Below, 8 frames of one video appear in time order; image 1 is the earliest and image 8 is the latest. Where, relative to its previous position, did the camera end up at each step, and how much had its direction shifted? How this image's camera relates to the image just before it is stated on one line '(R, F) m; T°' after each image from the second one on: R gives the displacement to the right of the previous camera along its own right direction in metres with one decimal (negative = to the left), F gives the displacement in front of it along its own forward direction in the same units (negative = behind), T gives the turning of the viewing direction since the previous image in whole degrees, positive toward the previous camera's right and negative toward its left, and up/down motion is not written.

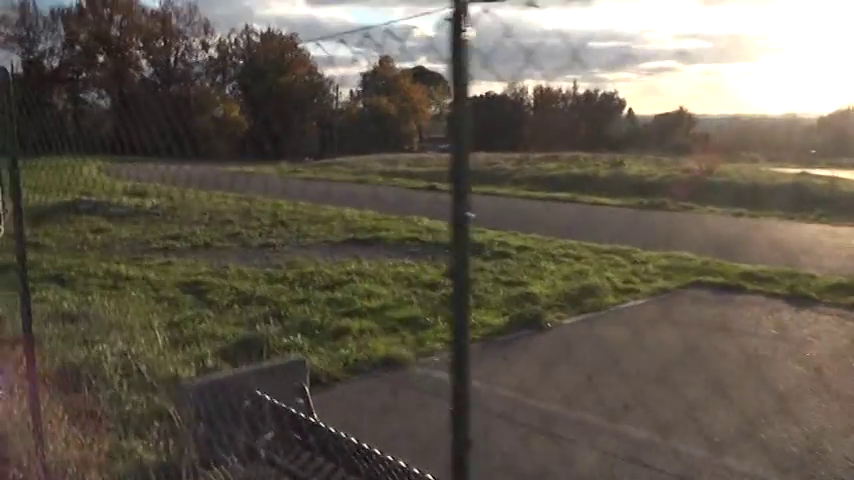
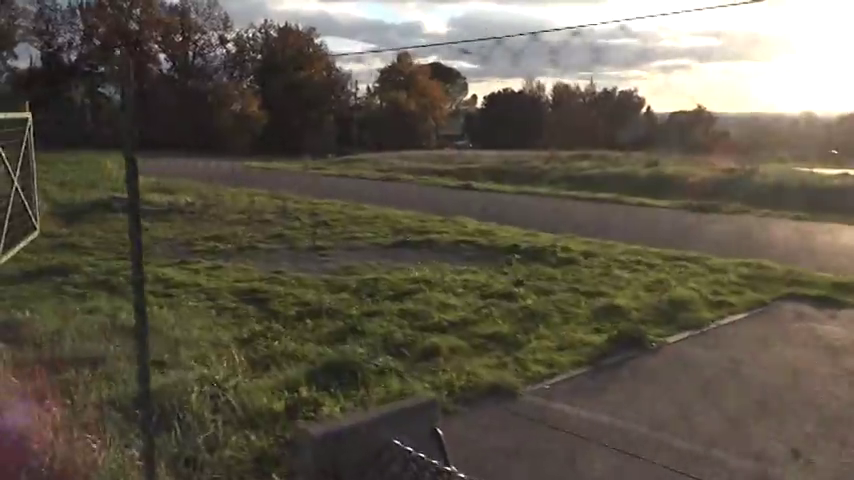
(-0.8, +0.7) m; -1°
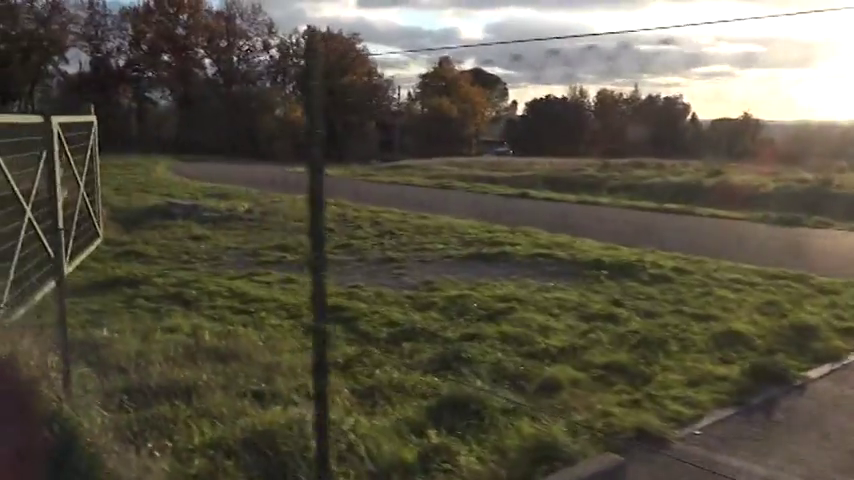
(-0.7, +0.6) m; -3°
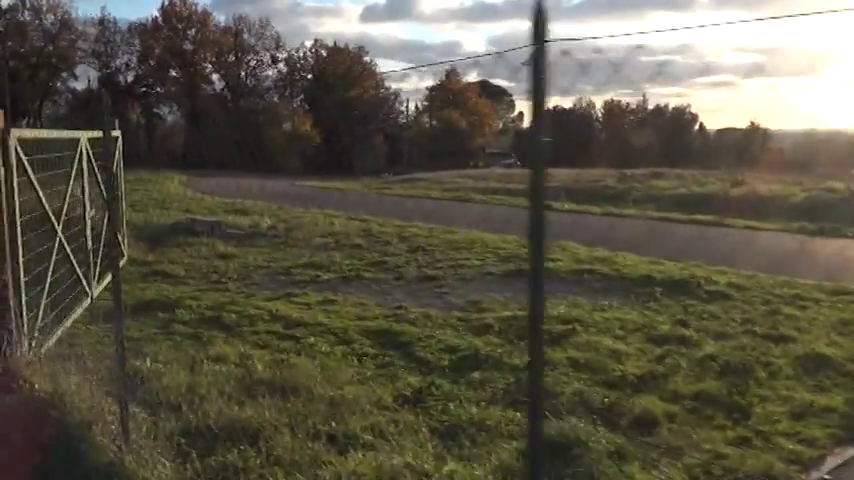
(-0.5, +0.5) m; 0°
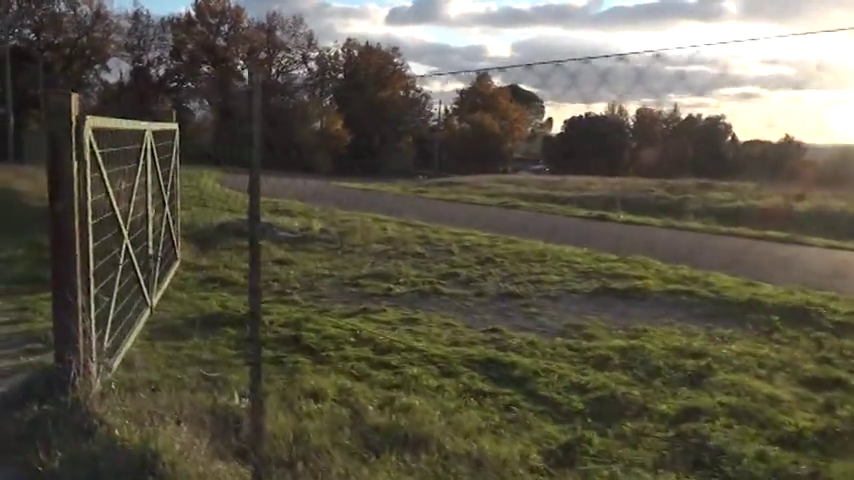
(-0.9, +1.0) m; -1°
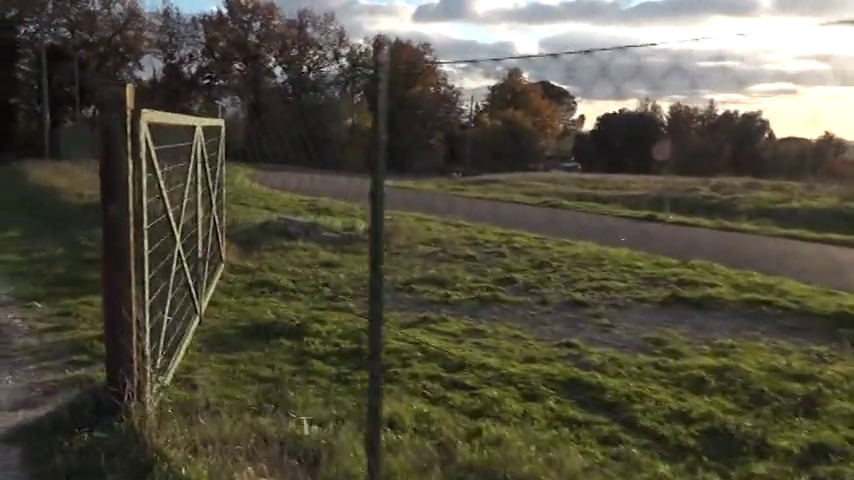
(-0.4, +0.6) m; -2°
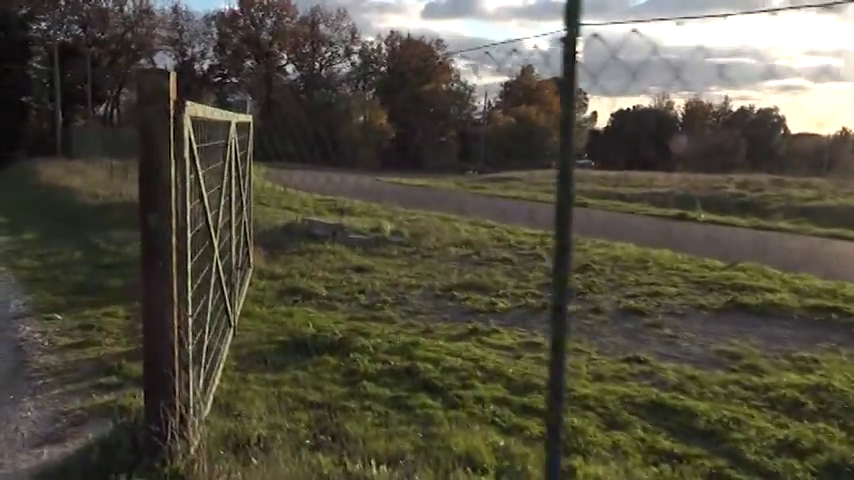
(-0.4, +0.6) m; -1°
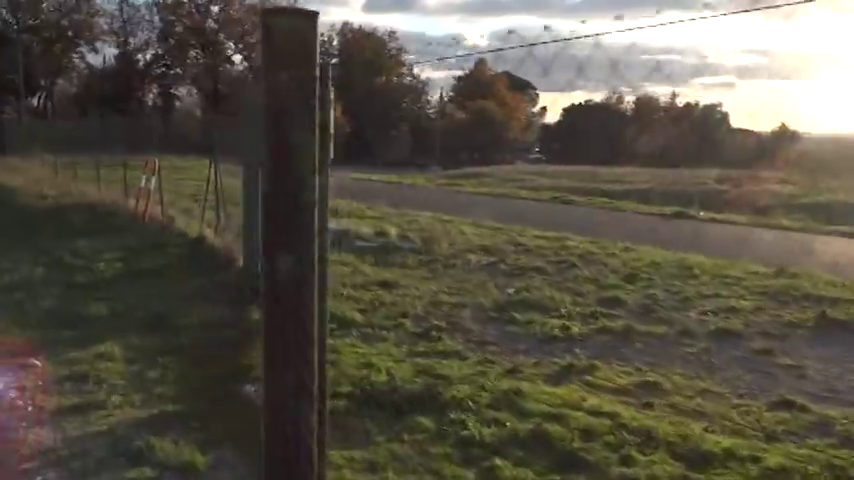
(-1.2, +1.5) m; +5°
